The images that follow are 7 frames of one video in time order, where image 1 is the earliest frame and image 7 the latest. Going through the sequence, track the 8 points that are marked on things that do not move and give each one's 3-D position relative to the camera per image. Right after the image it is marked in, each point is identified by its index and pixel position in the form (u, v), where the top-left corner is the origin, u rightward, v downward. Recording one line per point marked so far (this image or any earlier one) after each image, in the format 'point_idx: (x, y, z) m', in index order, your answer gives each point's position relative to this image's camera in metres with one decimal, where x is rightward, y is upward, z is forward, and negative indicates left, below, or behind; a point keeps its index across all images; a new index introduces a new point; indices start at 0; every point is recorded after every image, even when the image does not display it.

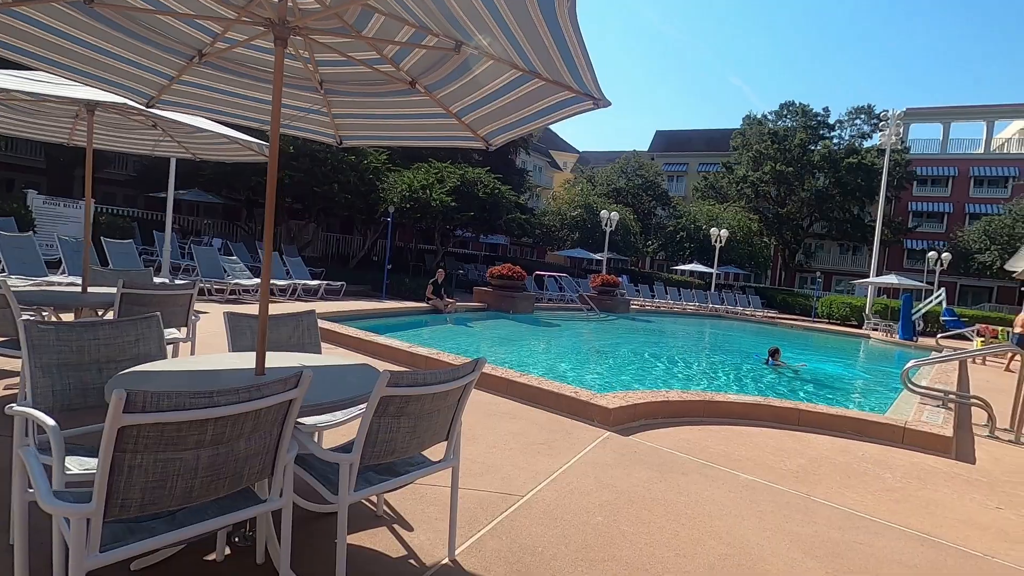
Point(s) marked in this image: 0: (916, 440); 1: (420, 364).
0: (+4.0, -1.5, +5.2) m
1: (-1.1, -0.9, +6.3) m
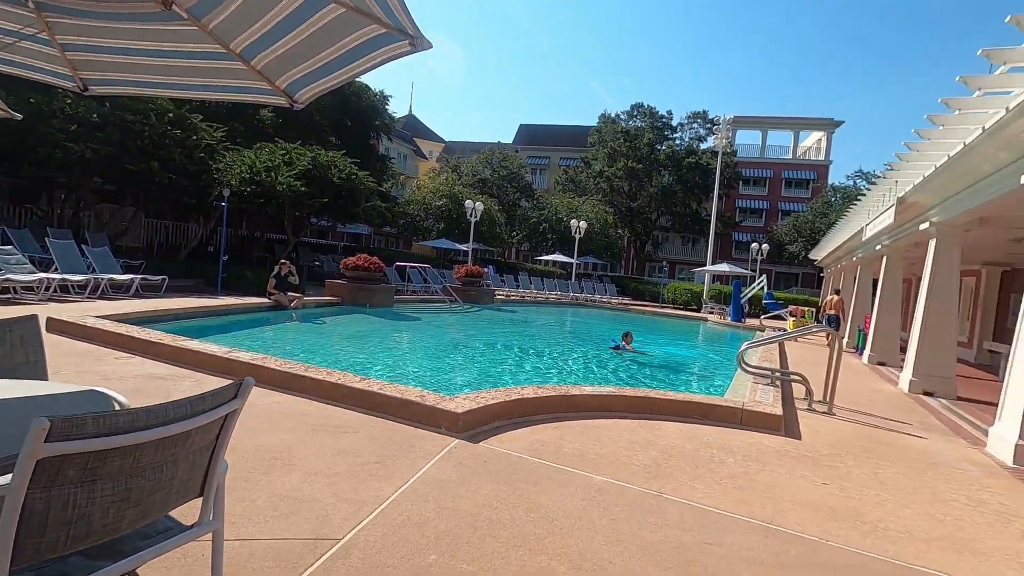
0: (+2.5, -1.4, +5.5) m
1: (-2.7, -0.8, +5.3) m
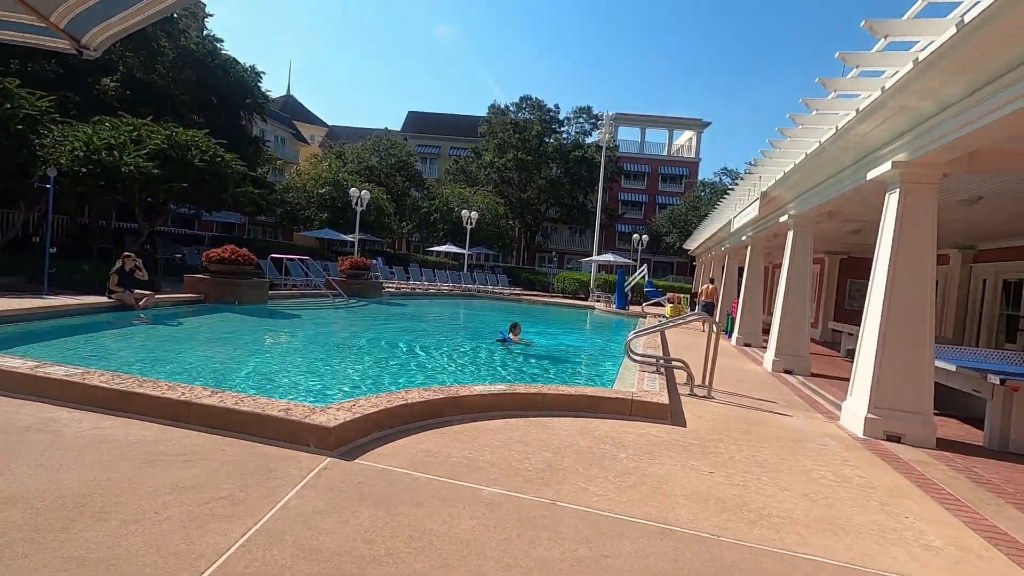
0: (+1.3, -1.3, +5.5) m
1: (-3.7, -0.8, +4.3) m
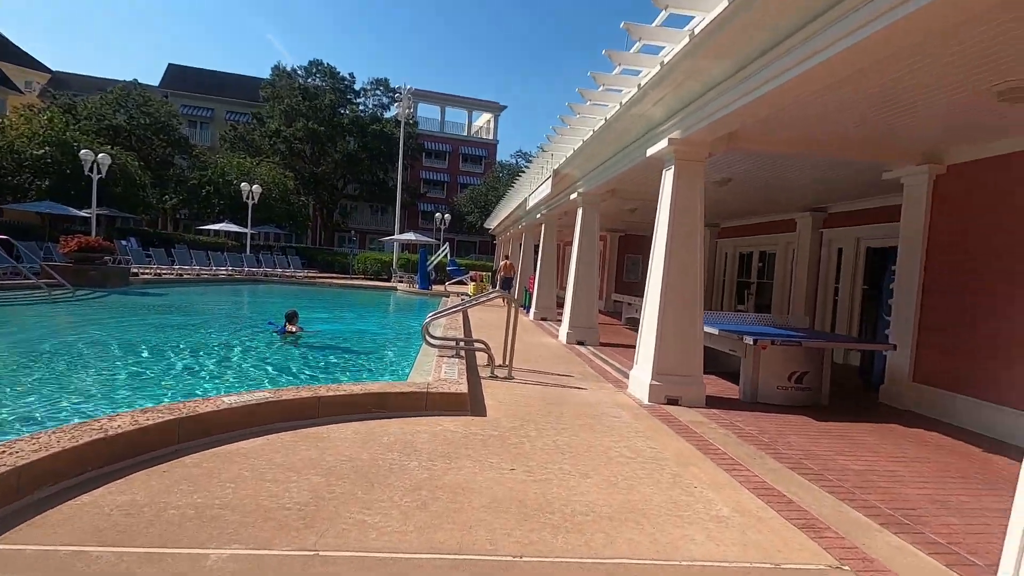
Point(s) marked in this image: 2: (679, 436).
0: (-0.7, -1.0, +4.9) m
1: (-5.0, -0.9, +2.0) m
2: (+1.5, -1.4, +4.9) m
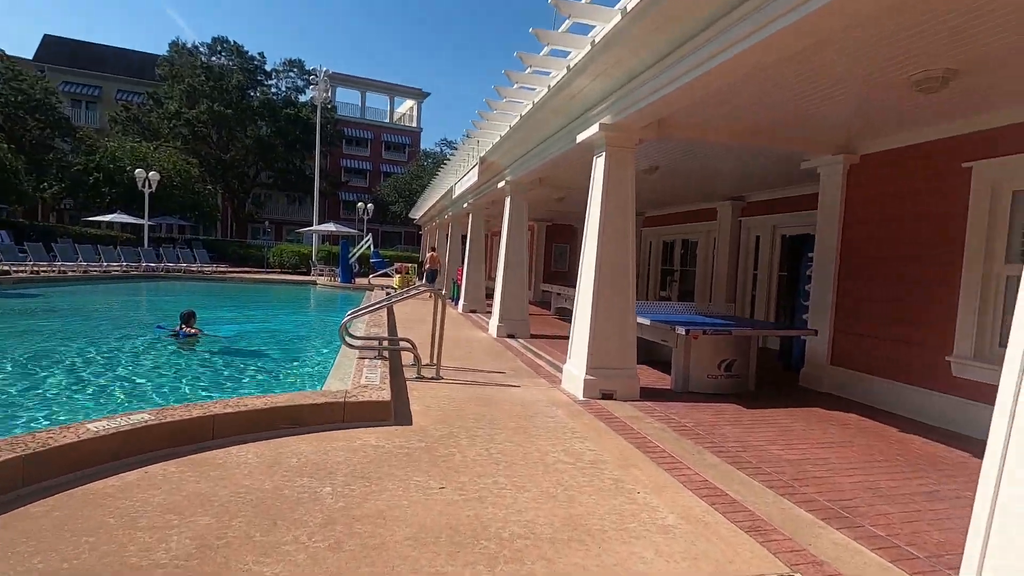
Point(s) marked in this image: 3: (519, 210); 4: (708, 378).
0: (-1.3, -1.0, +4.4) m
1: (-5.2, -1.0, +1.0) m
2: (+0.9, -1.3, +4.7) m
3: (+0.1, +1.5, +10.3) m
4: (+2.3, -1.1, +6.4) m
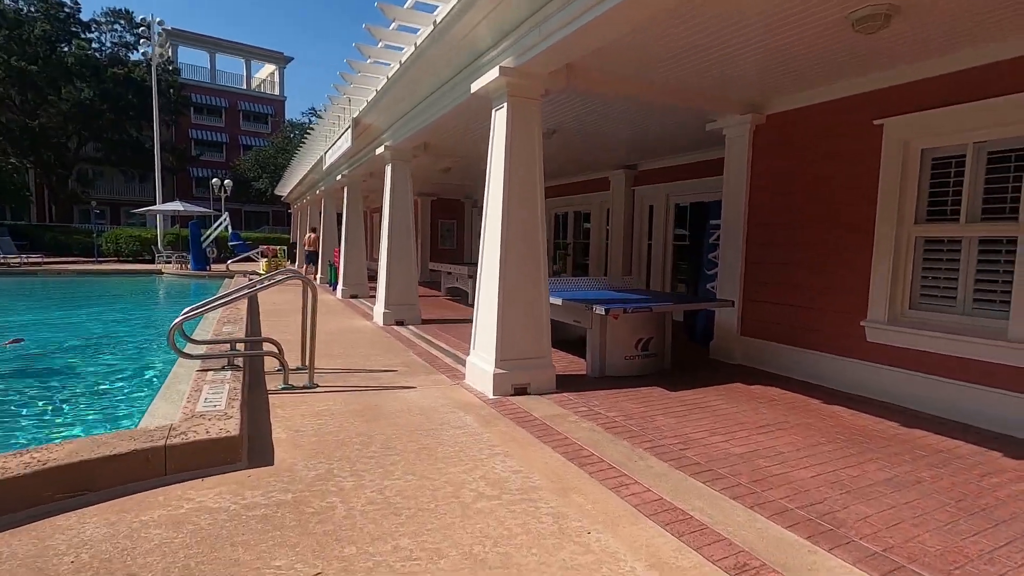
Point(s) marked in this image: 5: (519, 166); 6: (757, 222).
0: (-1.9, -1.0, +3.1) m
1: (-5.0, -1.3, -1.1) m
2: (+0.2, -1.1, +3.9) m
3: (-1.9, +1.8, +9.0) m
4: (+1.2, -0.8, +5.8) m
5: (+0.1, +1.2, +5.1) m
6: (+2.9, +0.8, +6.4) m
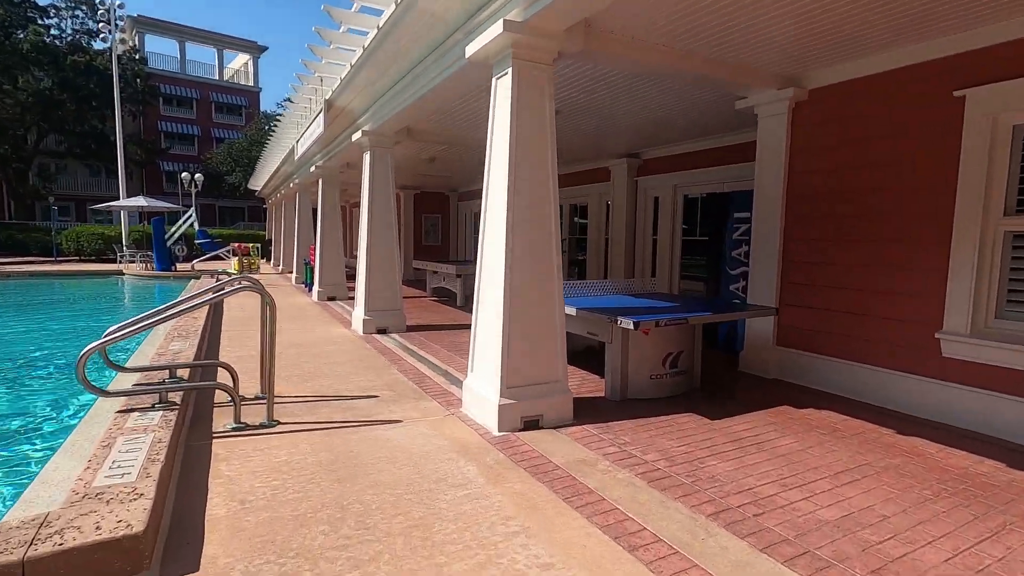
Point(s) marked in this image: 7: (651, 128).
0: (-1.7, -1.1, +2.1) m
1: (-4.7, -1.4, -2.2) m
2: (+0.3, -1.2, +2.9) m
3: (-1.9, +1.8, +8.0) m
4: (+1.3, -0.8, +4.9) m
5: (+0.1, +1.1, +4.1) m
6: (+2.9, +0.8, +5.5) m
7: (+2.0, +2.3, +7.5) m
